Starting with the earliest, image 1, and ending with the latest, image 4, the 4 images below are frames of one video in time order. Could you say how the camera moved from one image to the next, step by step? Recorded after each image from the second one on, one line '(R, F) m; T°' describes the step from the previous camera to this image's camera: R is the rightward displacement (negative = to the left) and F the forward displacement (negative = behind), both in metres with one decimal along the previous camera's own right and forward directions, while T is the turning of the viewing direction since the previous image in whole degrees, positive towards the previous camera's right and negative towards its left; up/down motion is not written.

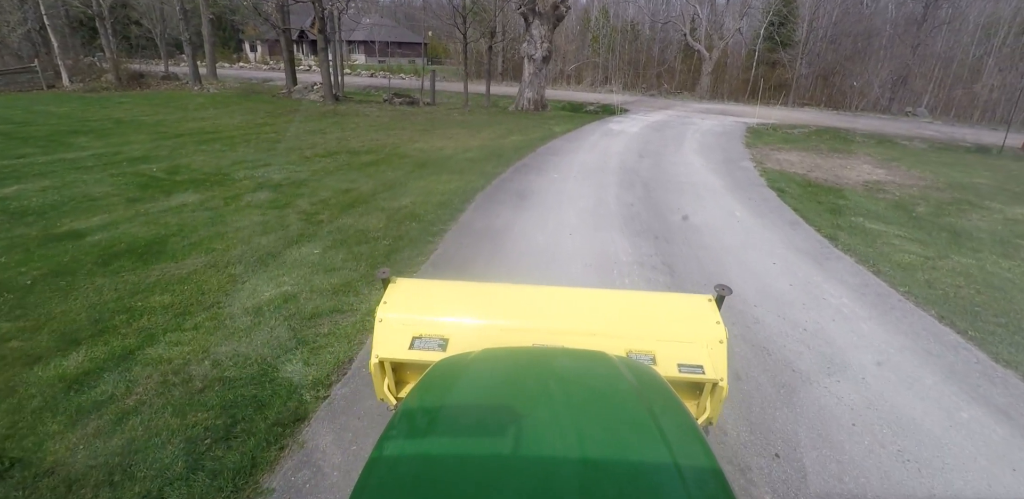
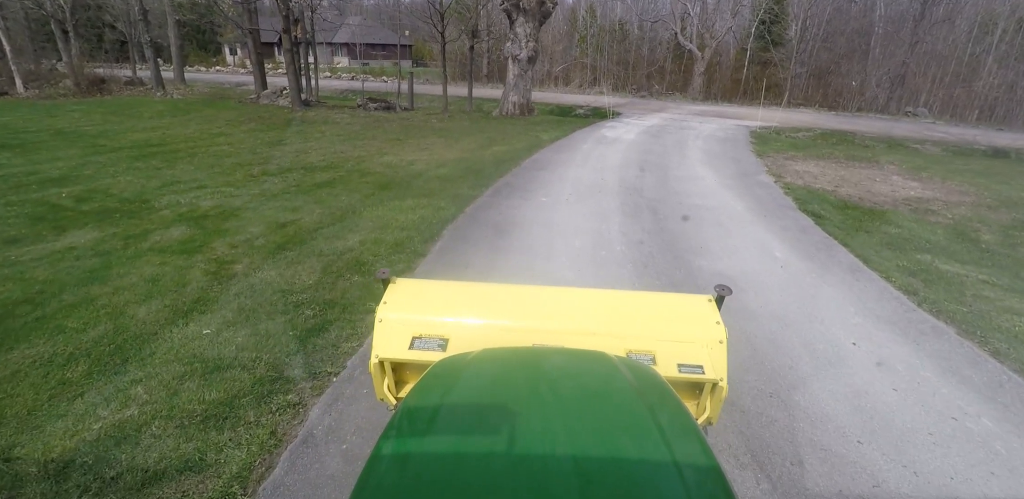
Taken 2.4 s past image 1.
(+0.1, +1.7) m; +1°
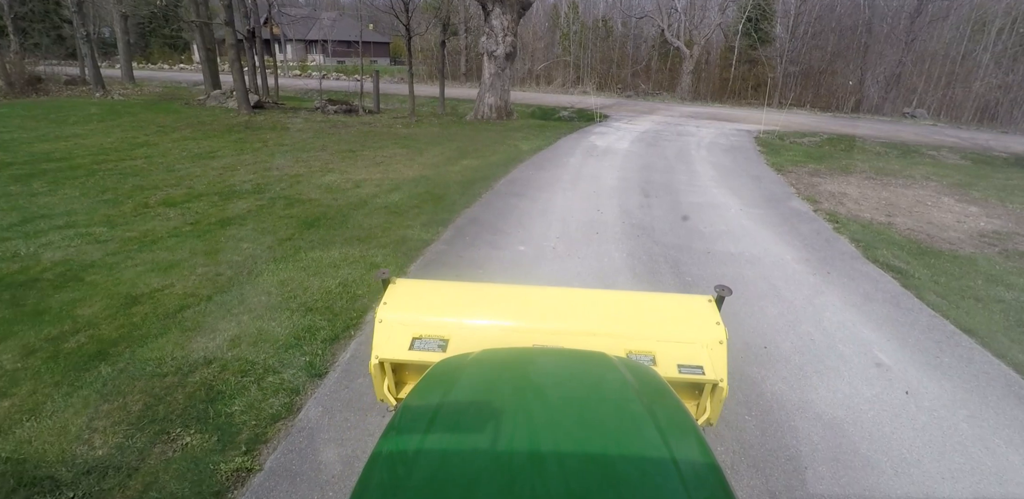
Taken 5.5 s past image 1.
(+0.2, +2.2) m; +2°
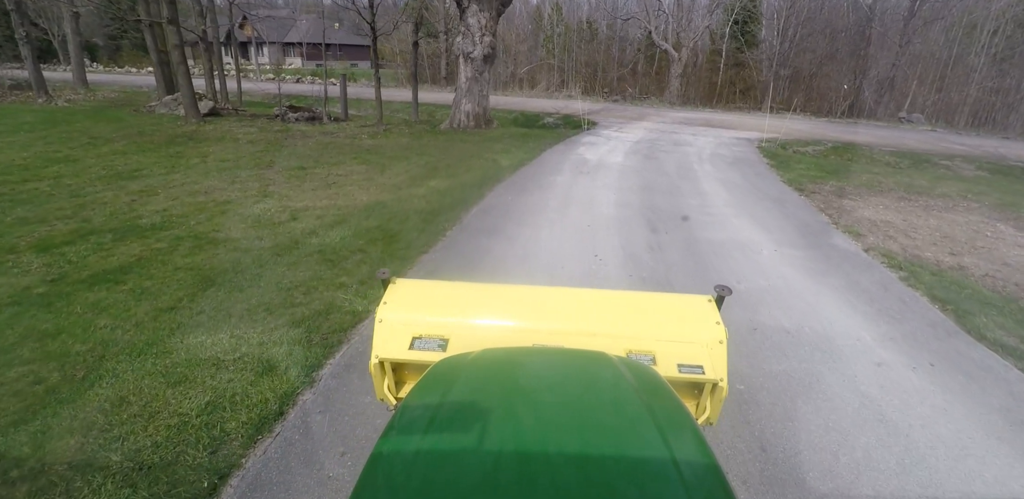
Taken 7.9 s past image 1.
(+0.1, +1.7) m; +2°
